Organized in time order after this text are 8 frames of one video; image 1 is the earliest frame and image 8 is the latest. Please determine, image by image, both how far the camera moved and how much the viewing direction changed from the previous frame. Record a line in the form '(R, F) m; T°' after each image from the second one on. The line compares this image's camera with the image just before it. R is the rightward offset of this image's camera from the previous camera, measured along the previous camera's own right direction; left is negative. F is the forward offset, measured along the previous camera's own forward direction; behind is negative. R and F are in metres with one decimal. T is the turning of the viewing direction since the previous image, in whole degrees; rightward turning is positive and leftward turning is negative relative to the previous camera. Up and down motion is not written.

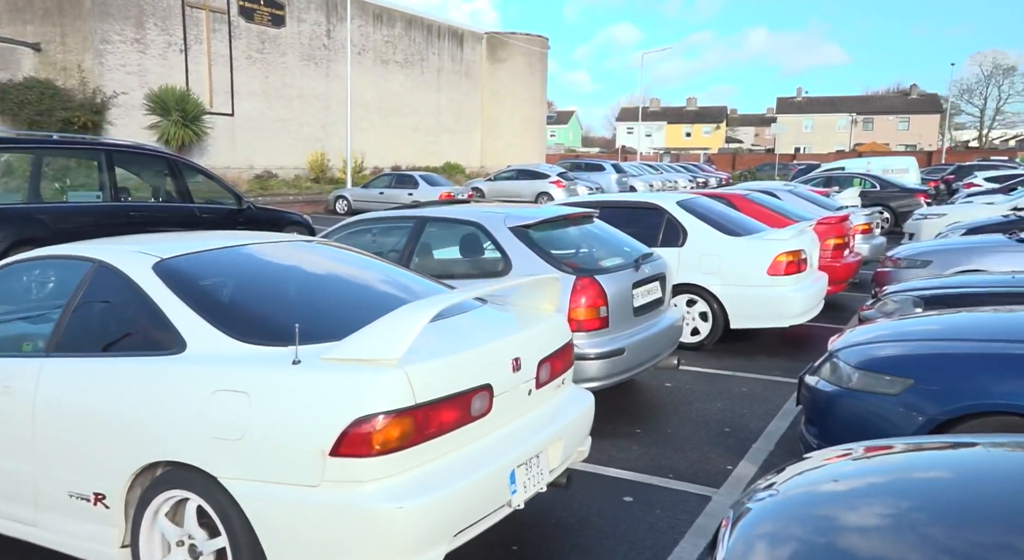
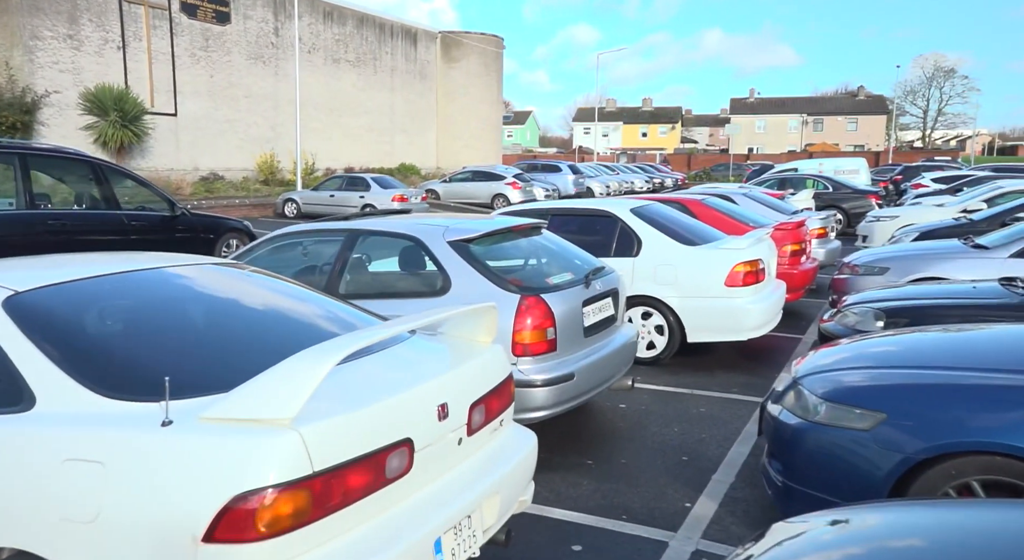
(+0.1, +0.4) m; +3°
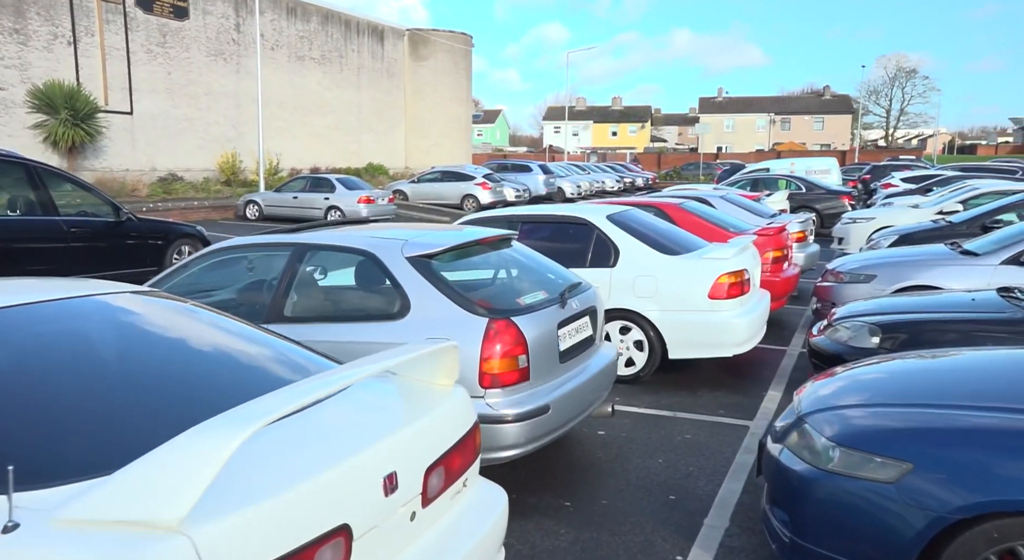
(0.0, +0.5) m; +2°
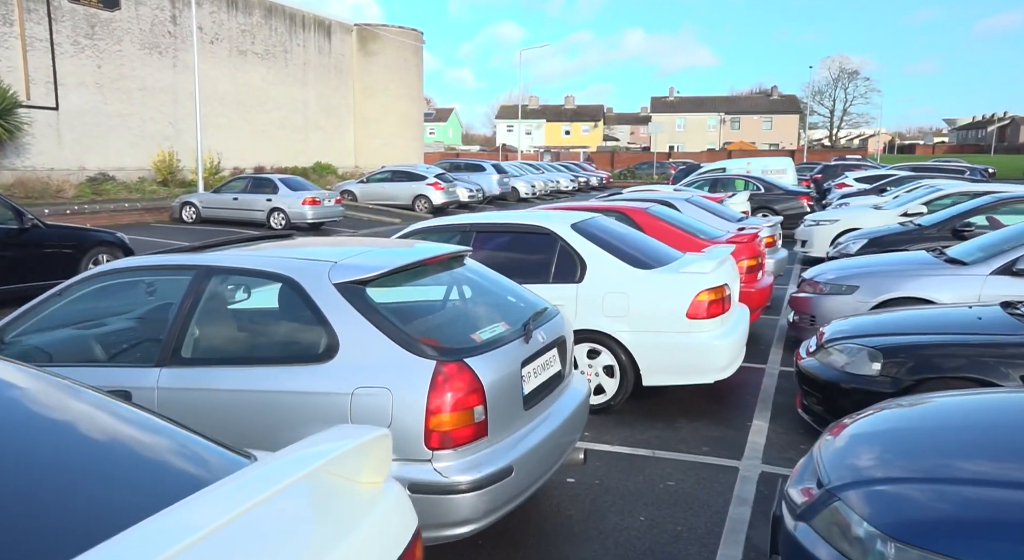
(0.0, +0.7) m; +4°
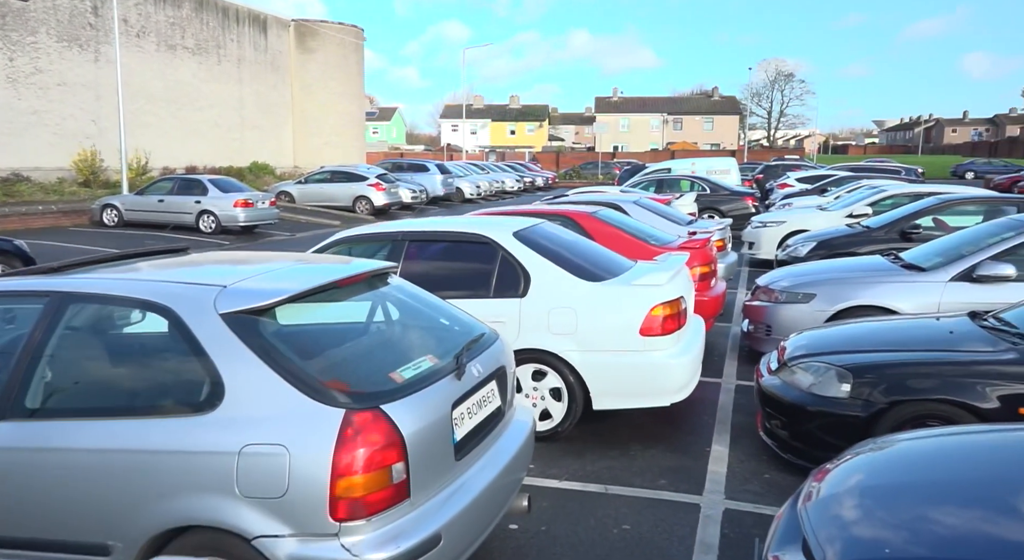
(+0.1, +0.5) m; +4°
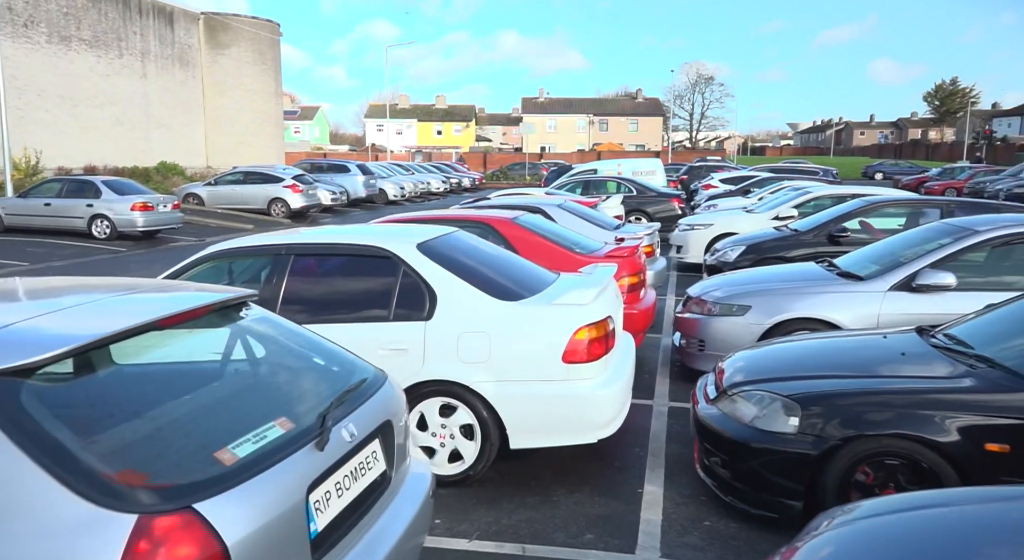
(+0.2, +0.7) m; +6°
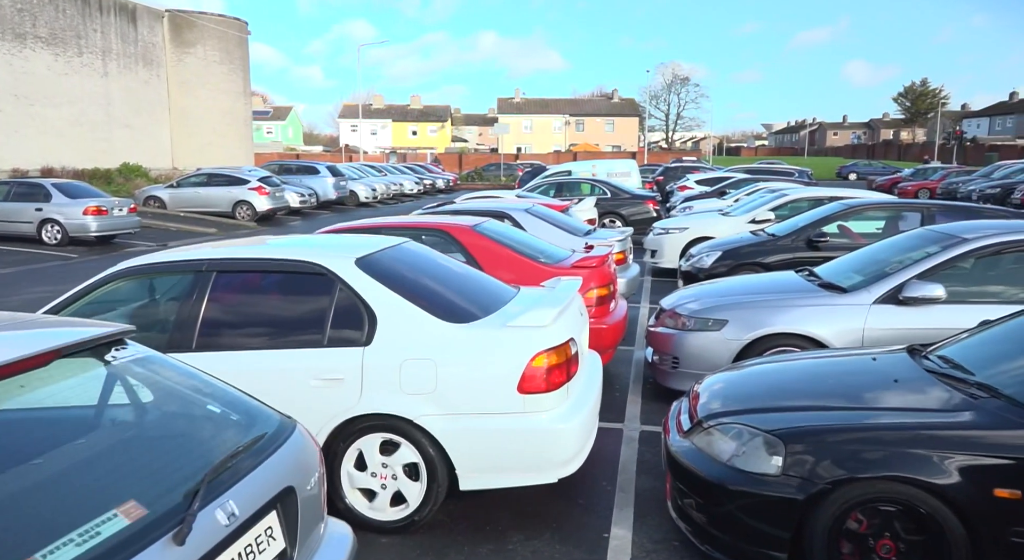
(+0.2, +0.5) m; +2°
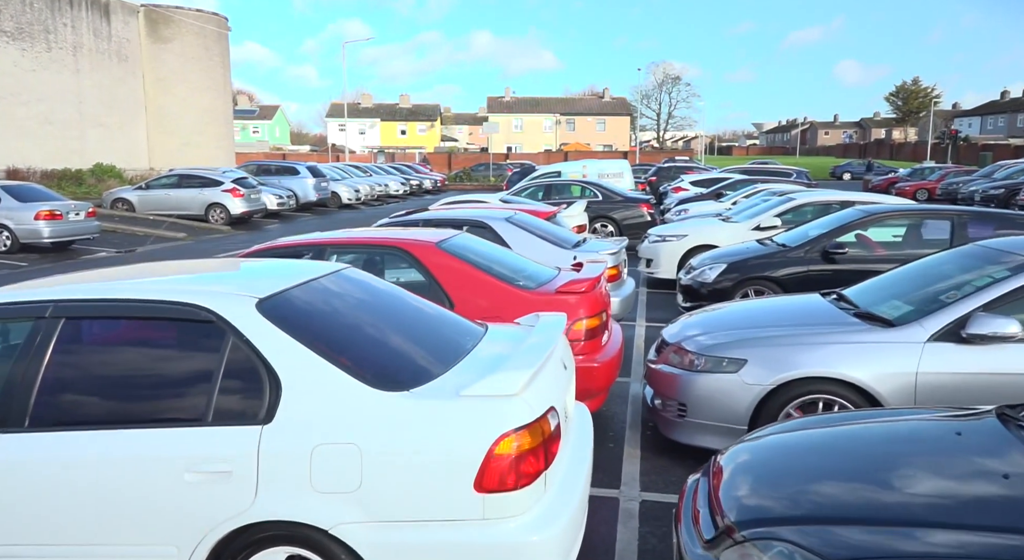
(+0.1, +1.0) m; +1°
